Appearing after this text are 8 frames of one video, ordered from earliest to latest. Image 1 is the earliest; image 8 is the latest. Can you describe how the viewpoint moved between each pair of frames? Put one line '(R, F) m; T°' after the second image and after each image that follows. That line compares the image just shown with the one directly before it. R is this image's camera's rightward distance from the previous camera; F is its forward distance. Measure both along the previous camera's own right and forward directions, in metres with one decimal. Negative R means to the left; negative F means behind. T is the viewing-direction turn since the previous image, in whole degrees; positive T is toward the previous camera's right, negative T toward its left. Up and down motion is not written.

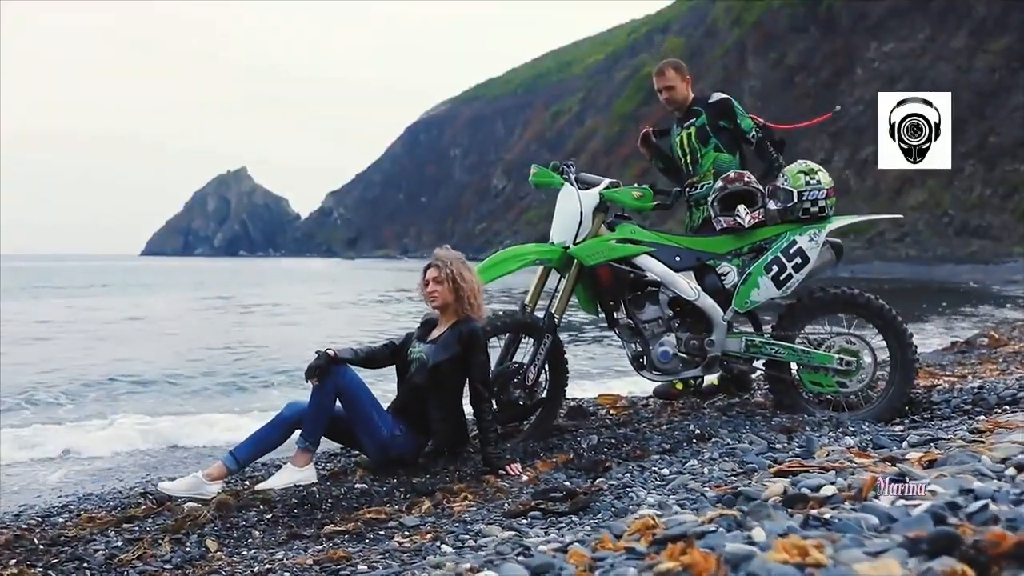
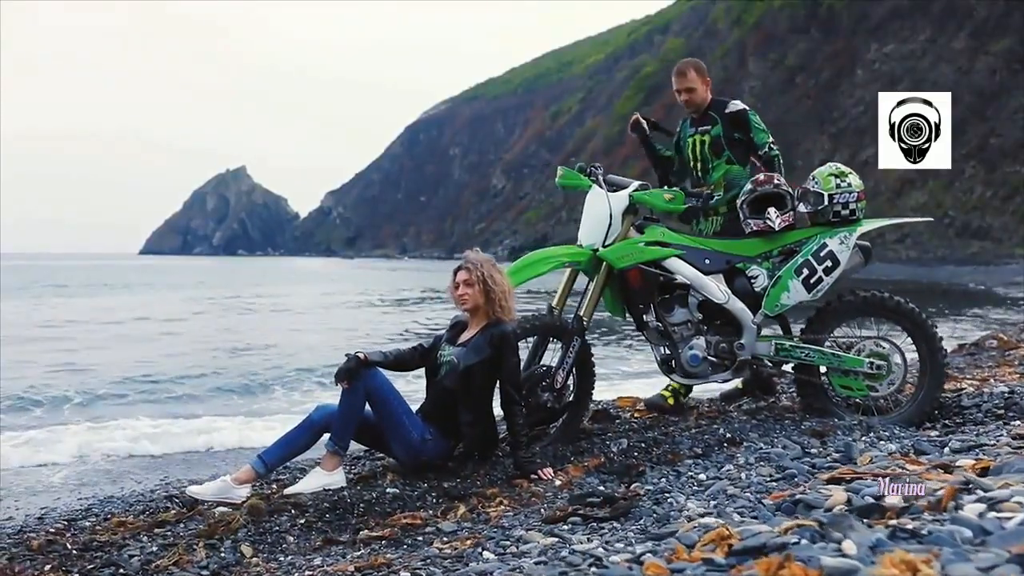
(-0.2, 0.0) m; 0°
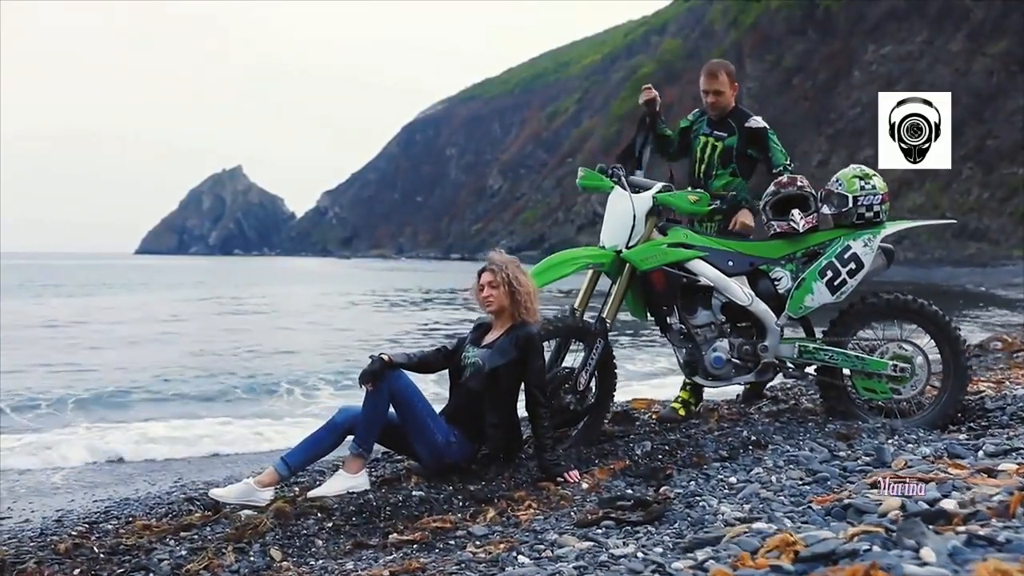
(-0.2, 0.0) m; 0°
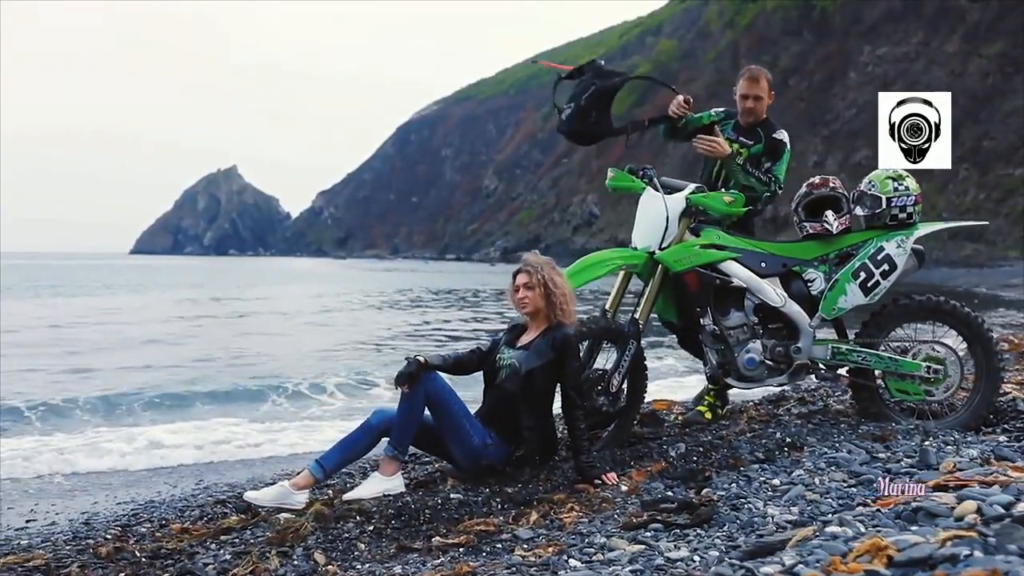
(-0.3, 0.0) m; 0°
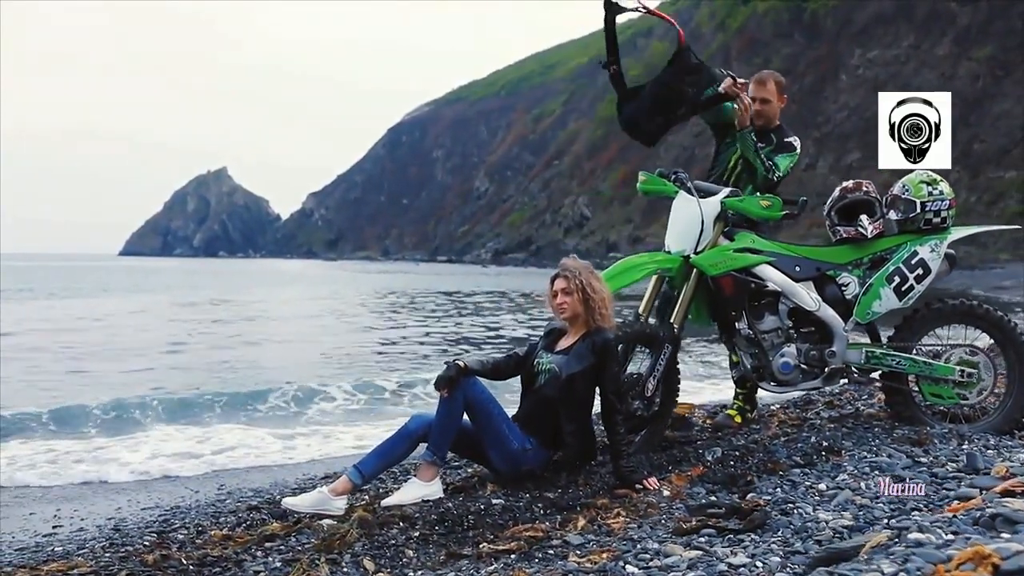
(-0.3, 0.0) m; +1°
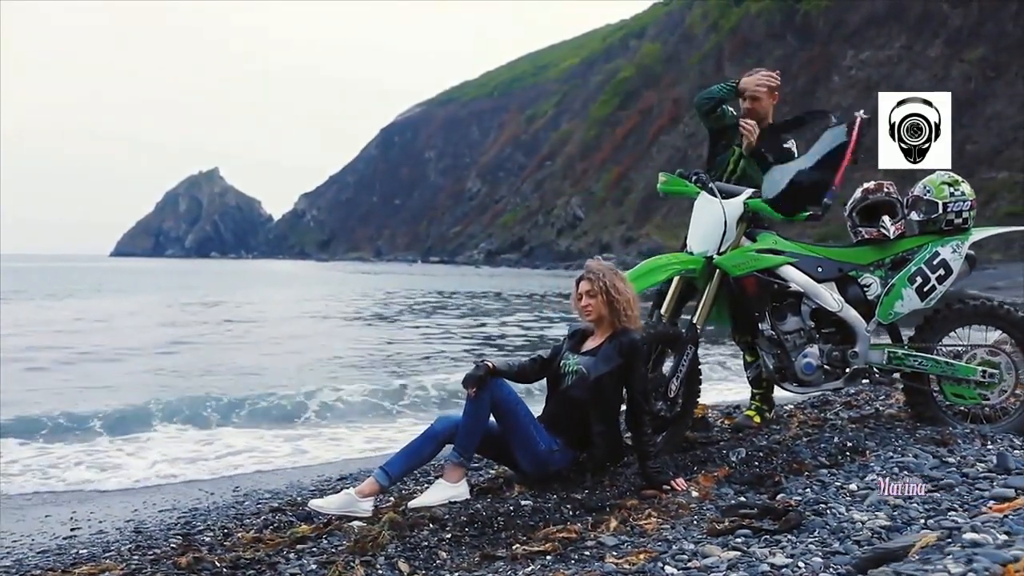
(-0.2, 0.0) m; +1°
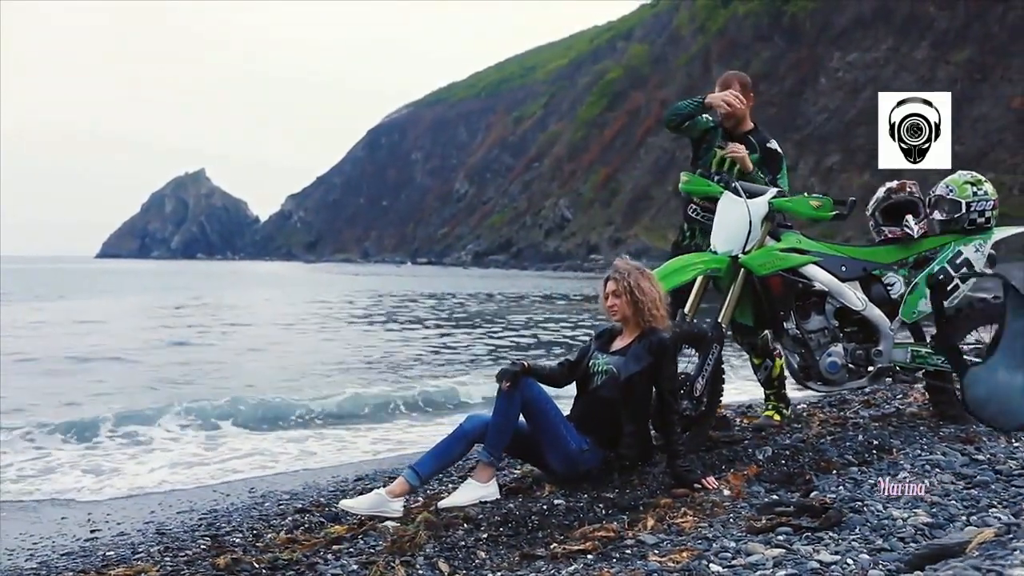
(-0.3, 0.0) m; +1°
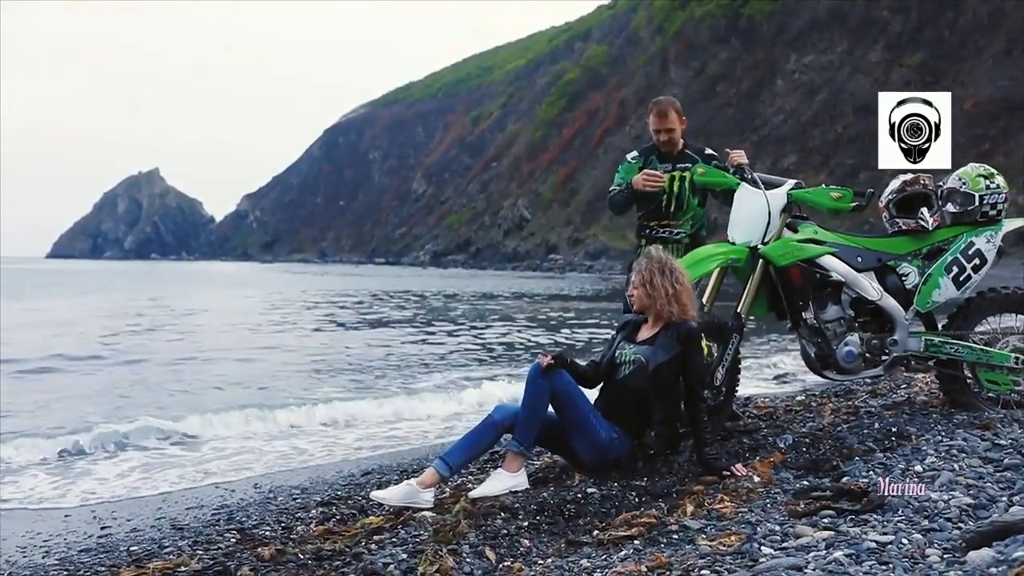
(-0.5, 0.0) m; +3°
